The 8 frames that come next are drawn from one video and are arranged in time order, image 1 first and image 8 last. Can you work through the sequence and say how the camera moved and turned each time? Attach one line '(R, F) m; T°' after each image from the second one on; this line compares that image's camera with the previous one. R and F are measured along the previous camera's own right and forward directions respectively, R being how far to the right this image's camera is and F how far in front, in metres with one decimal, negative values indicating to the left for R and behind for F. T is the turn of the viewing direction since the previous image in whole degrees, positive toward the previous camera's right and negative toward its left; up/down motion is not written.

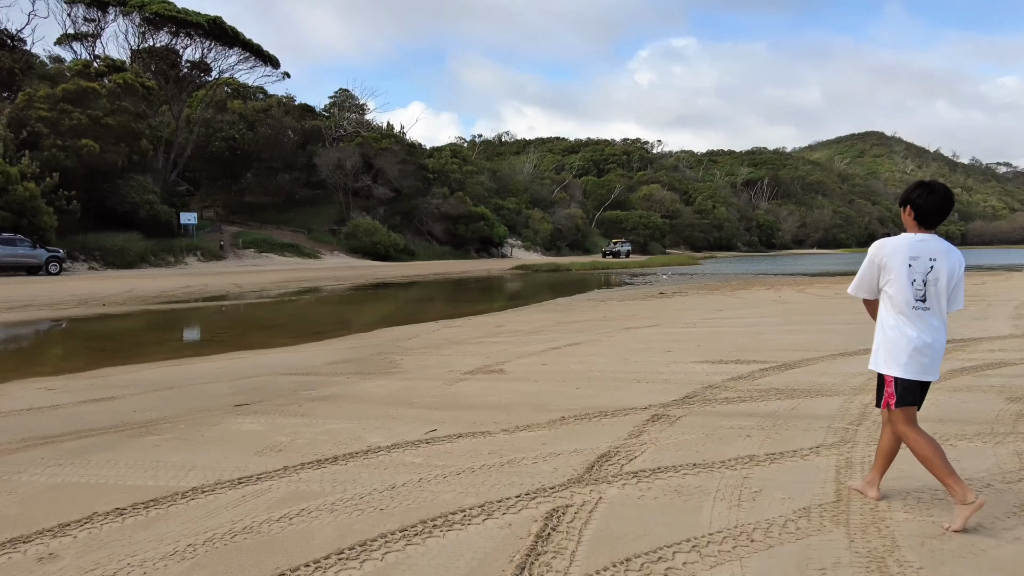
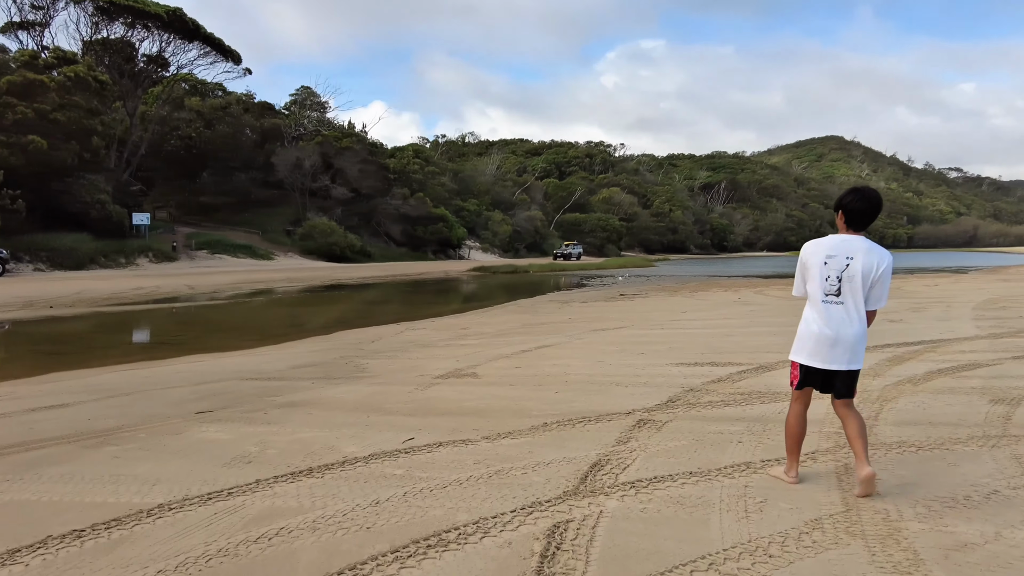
(-0.1, +0.2) m; +3°
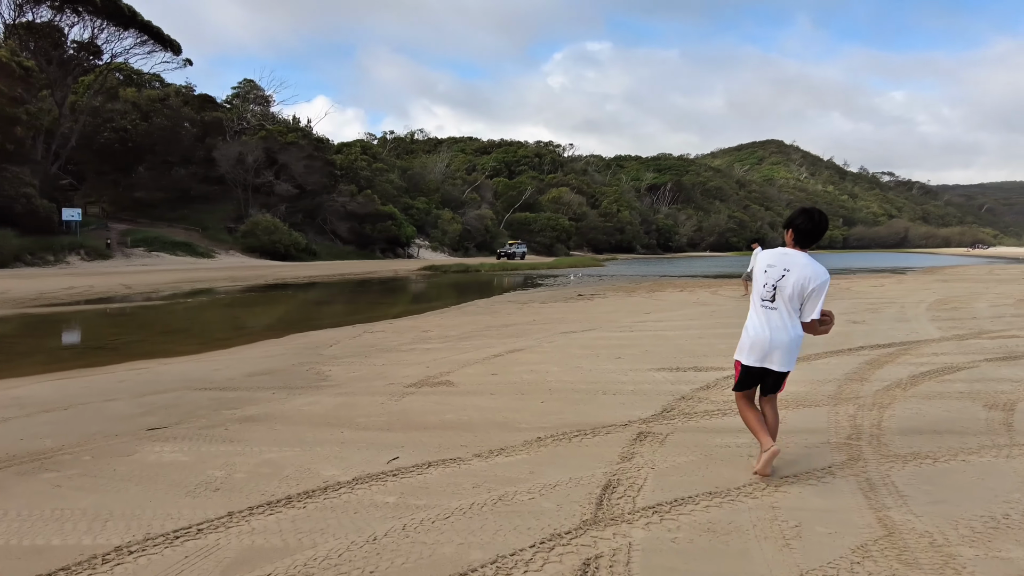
(-0.3, +0.3) m; +4°
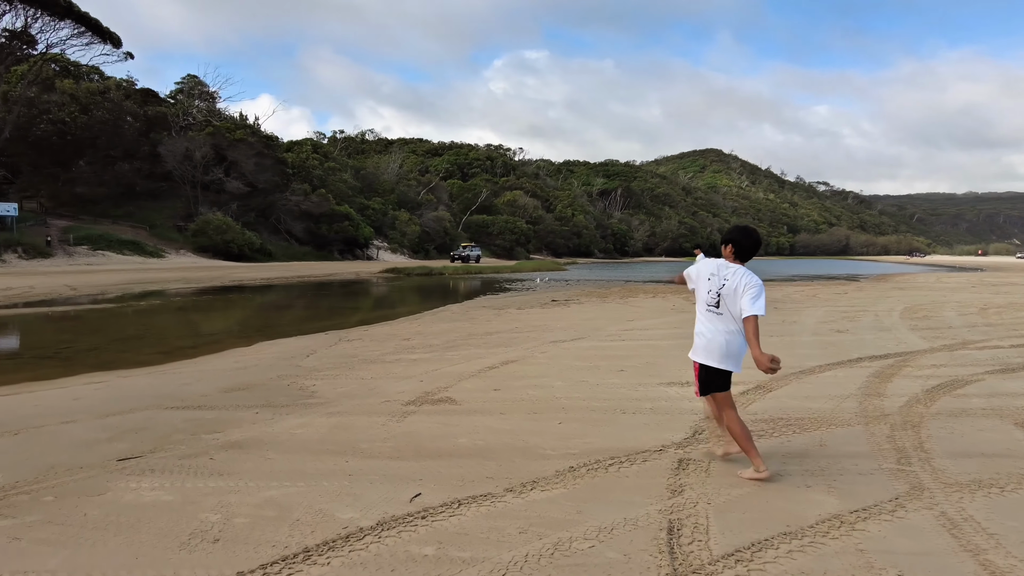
(-0.4, +0.4) m; +4°
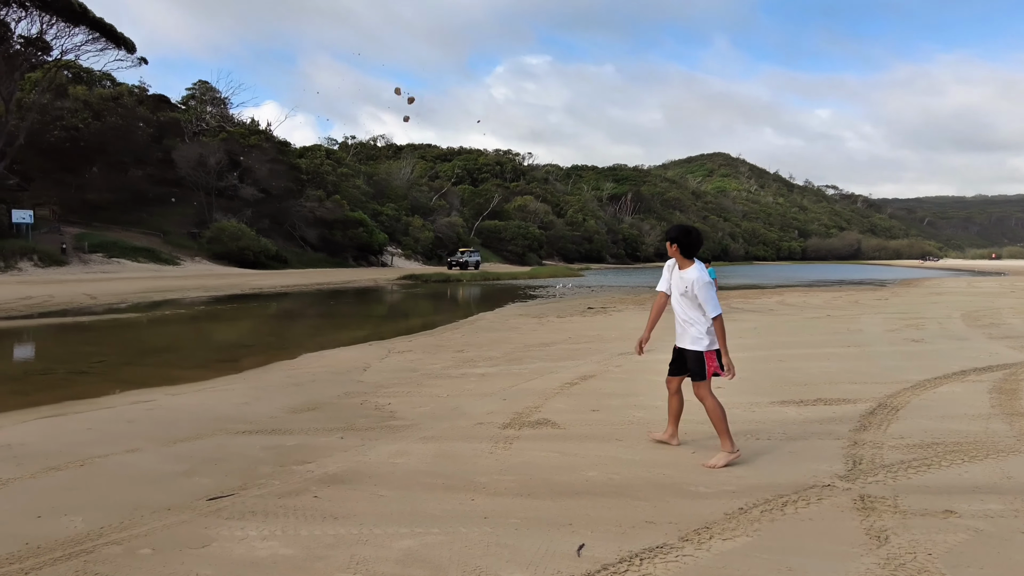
(-0.7, +0.5) m; 0°
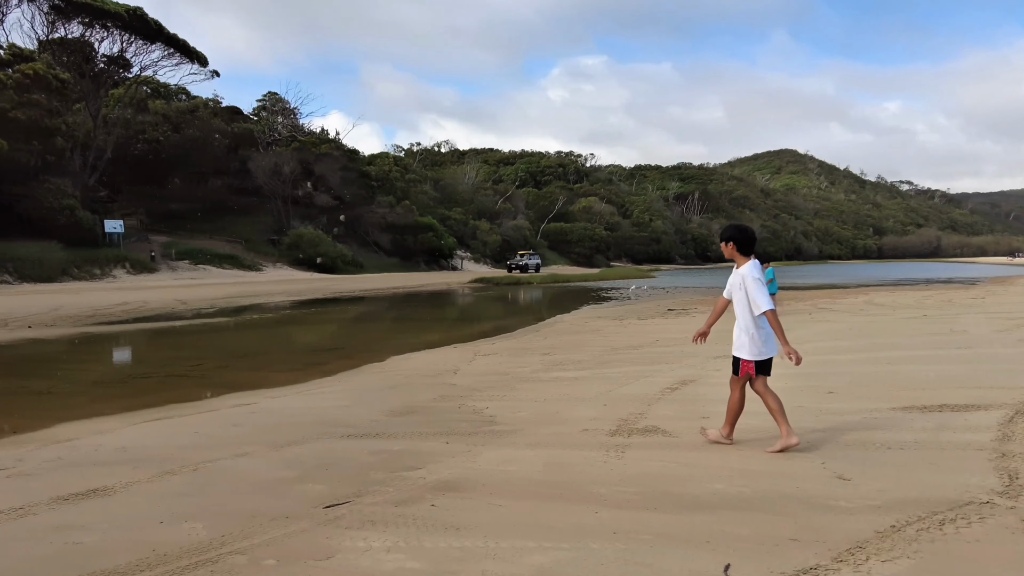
(-0.3, +0.1) m; -5°
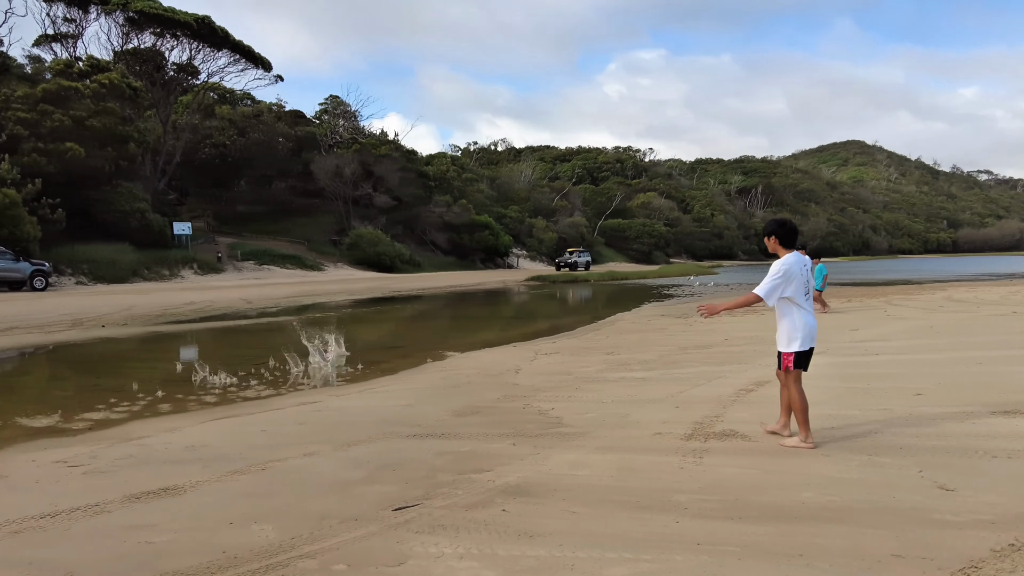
(-0.1, +0.1) m; -4°
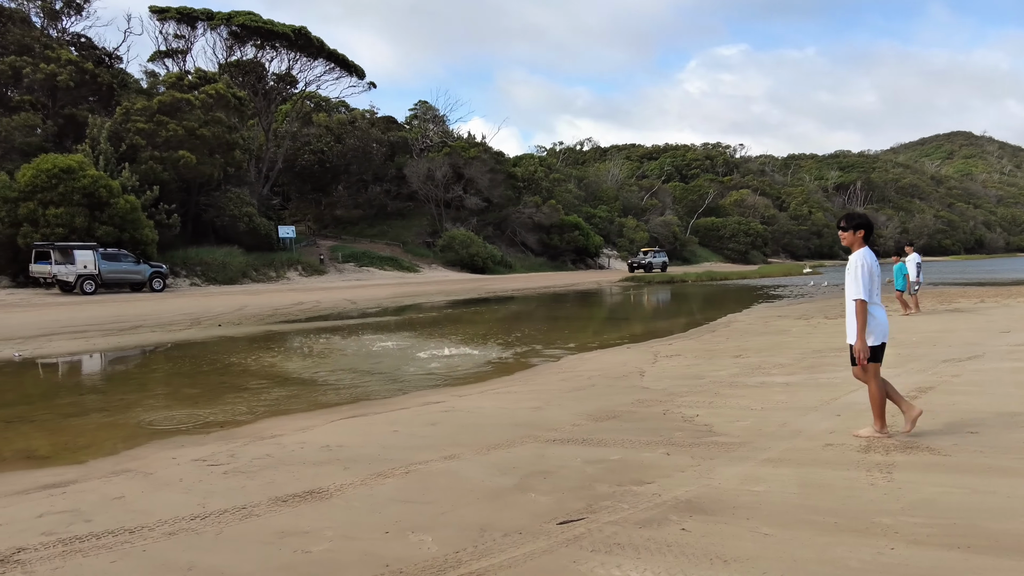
(-0.4, +0.3) m; -7°
